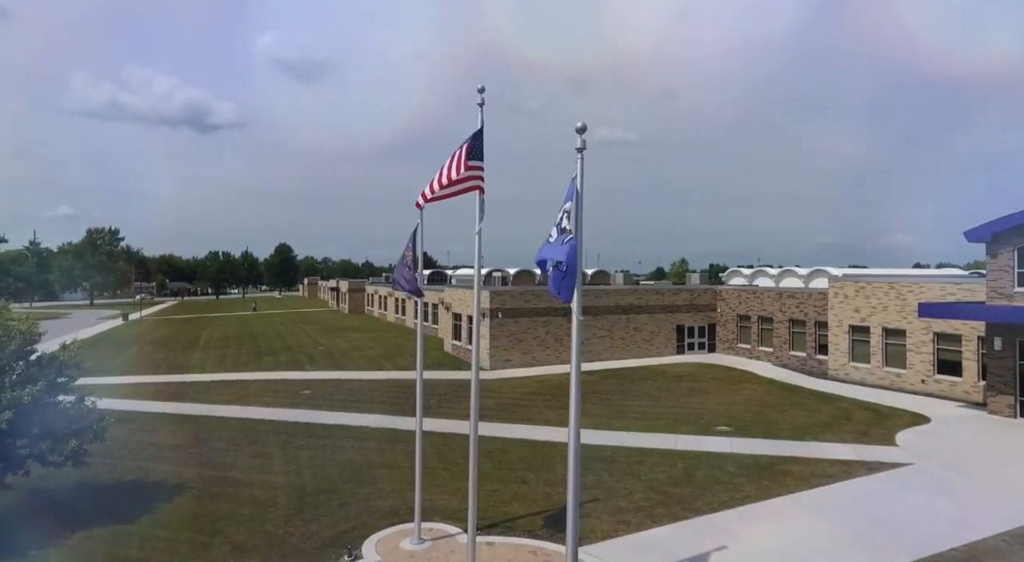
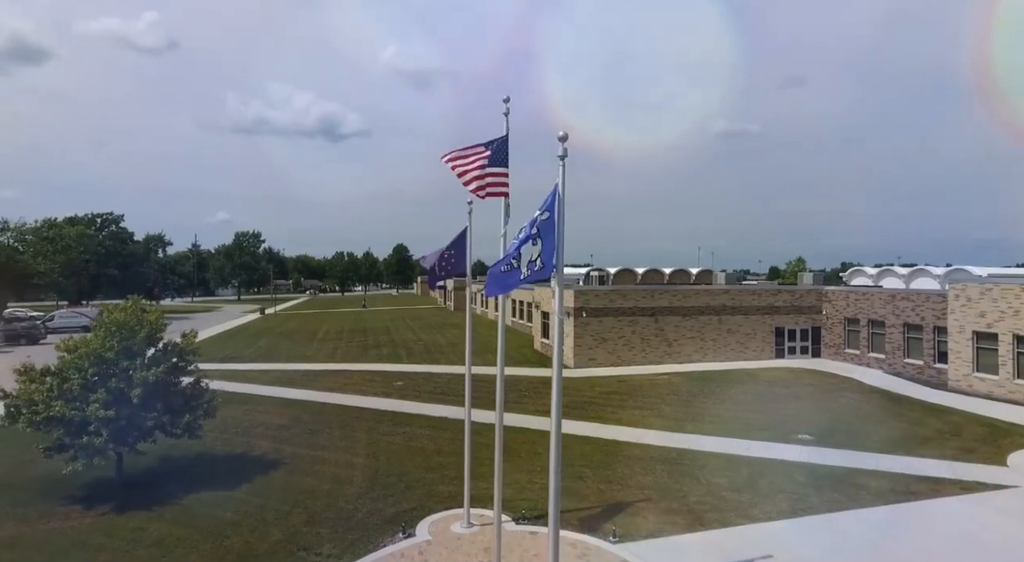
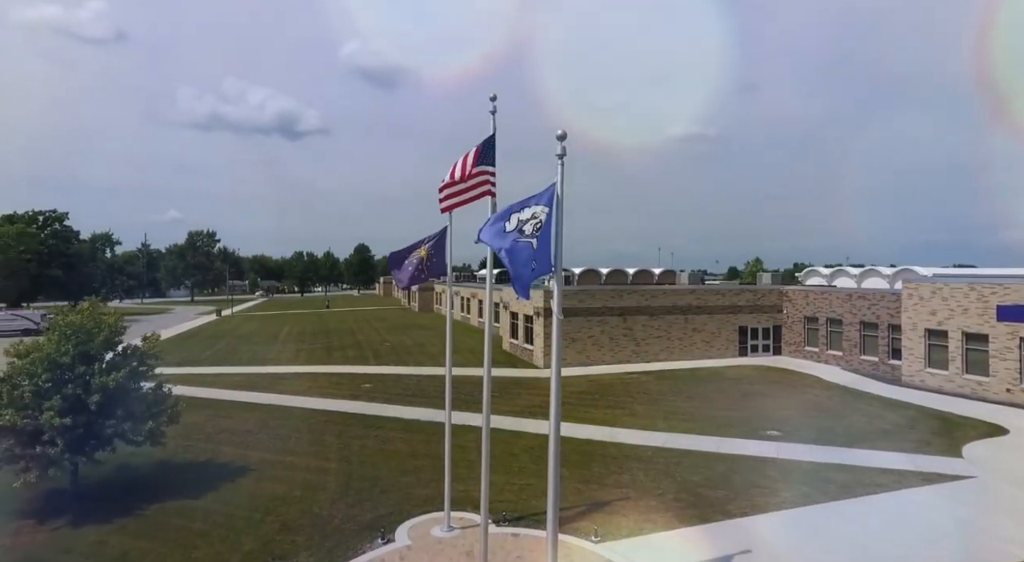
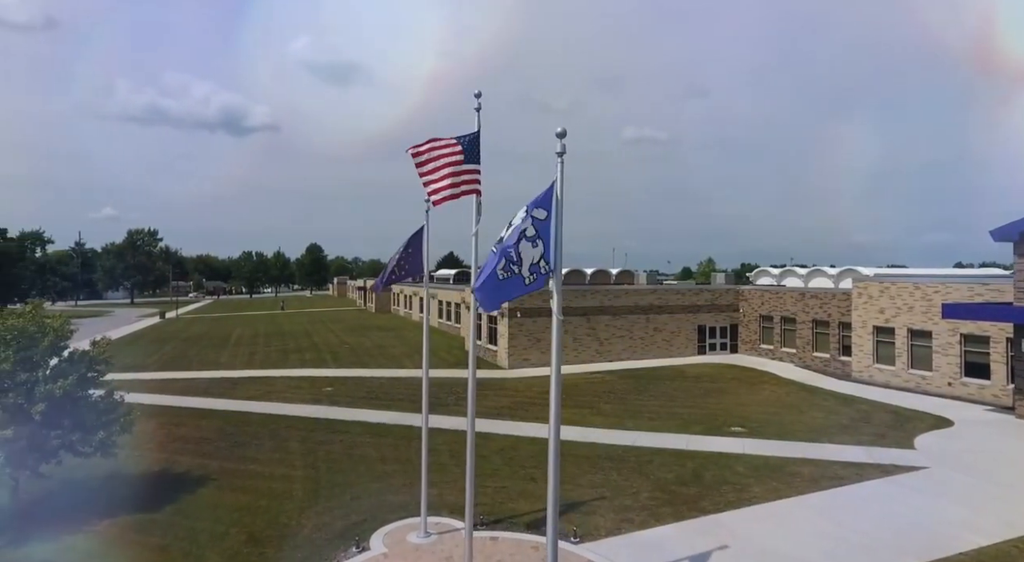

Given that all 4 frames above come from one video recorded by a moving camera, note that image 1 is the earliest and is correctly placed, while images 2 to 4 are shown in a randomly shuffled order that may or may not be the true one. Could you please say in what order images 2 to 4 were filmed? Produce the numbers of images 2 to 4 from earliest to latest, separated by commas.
4, 3, 2
